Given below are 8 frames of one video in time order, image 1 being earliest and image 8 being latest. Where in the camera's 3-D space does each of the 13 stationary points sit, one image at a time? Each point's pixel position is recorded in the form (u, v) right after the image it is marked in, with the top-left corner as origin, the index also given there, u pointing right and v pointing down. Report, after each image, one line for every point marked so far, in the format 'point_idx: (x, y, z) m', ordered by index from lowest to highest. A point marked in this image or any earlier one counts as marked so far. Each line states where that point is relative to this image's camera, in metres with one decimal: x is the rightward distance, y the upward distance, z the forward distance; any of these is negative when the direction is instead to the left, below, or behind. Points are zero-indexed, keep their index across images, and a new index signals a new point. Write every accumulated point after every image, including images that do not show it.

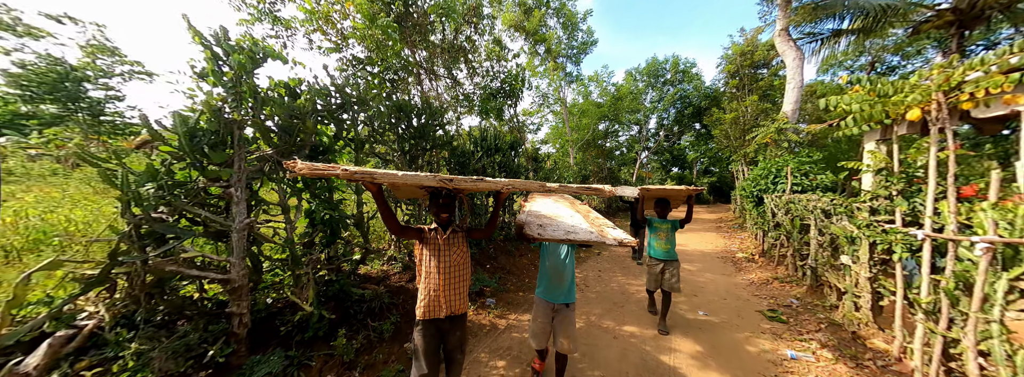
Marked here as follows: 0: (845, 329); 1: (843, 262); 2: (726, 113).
0: (+4.2, -1.8, +3.1) m
1: (+4.2, -0.9, +3.1) m
2: (+11.8, +4.1, +13.9) m
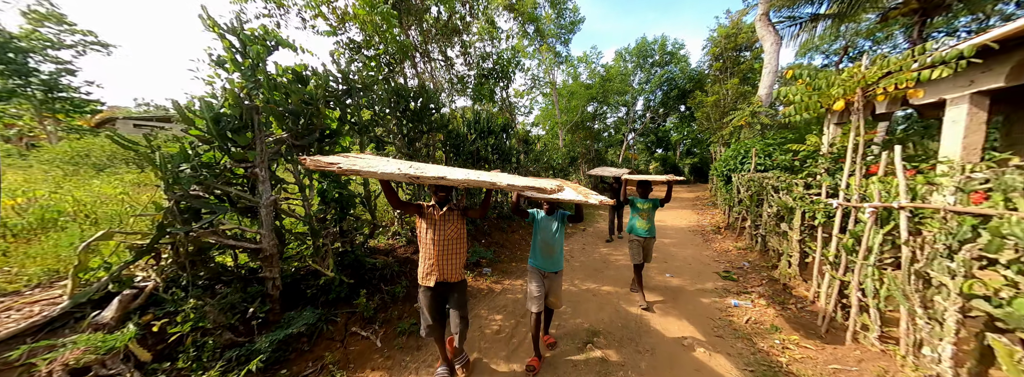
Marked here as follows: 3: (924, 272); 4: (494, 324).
0: (+4.1, -1.5, +3.9) m
1: (+4.1, -0.6, +3.8) m
2: (+11.2, +5.3, +14.4) m
3: (+3.1, -0.6, +1.9) m
4: (-0.3, -1.8, +3.5) m
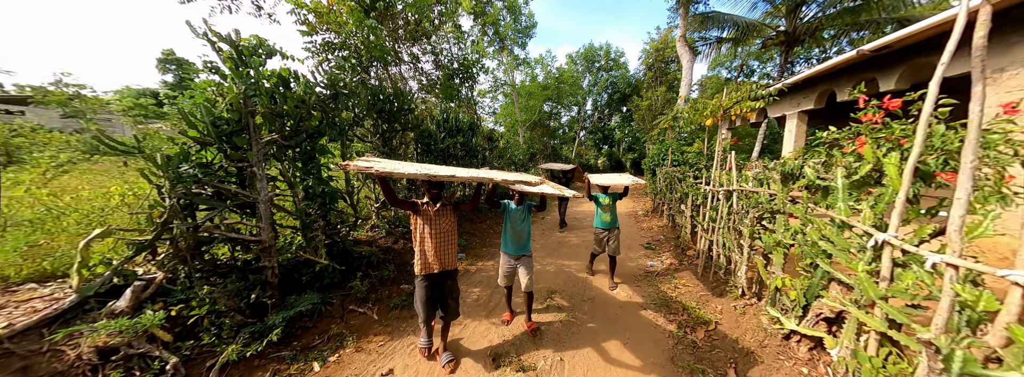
0: (+3.6, -1.3, +5.3) m
1: (+3.6, -0.4, +5.2) m
2: (+8.7, +5.8, +16.7) m
3: (+2.9, -0.5, +3.2) m
4: (-0.7, -1.8, +4.2) m
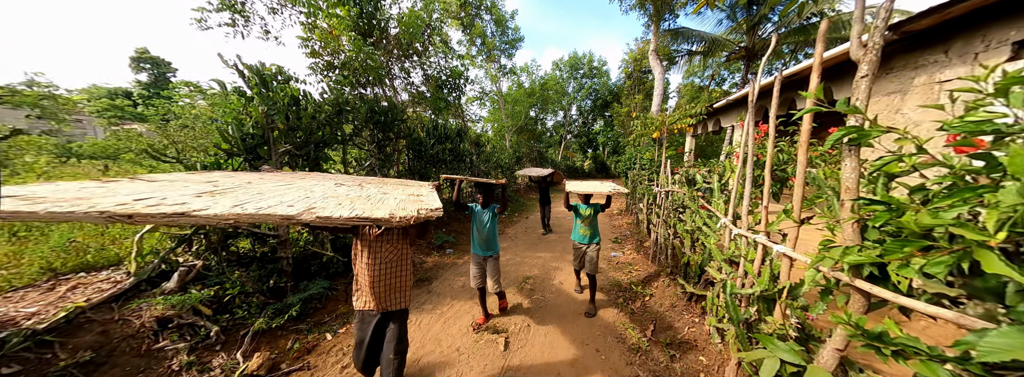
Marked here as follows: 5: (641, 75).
0: (+3.1, -1.3, +6.2) m
1: (+3.1, -0.5, +6.1) m
2: (+7.8, +5.7, +17.8) m
3: (+2.5, -0.5, +4.1) m
4: (-1.0, -1.8, +4.9) m
5: (+8.9, +7.9, +17.7) m
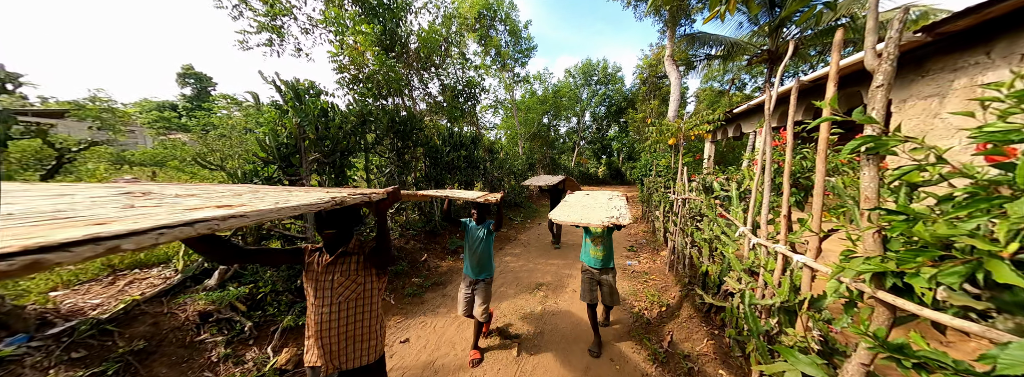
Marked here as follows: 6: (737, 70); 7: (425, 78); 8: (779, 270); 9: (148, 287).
0: (+3.4, -1.5, +6.0) m
1: (+3.5, -0.6, +6.0) m
2: (+8.8, +5.2, +17.6) m
3: (+2.8, -0.6, +4.0) m
4: (-0.8, -1.9, +5.0) m
5: (+9.9, +7.4, +17.4) m
6: (+13.5, +7.1, +15.2) m
7: (-2.5, +3.1, +7.2) m
8: (+2.0, -0.6, +1.9) m
9: (-4.6, -1.2, +3.2) m
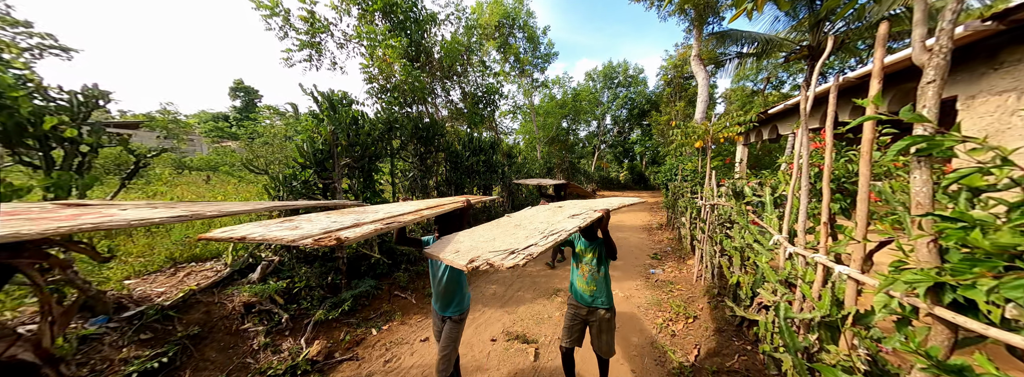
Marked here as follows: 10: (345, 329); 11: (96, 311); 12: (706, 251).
0: (+3.9, -1.6, +5.7) m
1: (+3.9, -0.7, +5.7) m
2: (+10.2, +4.9, +17.0) m
3: (+3.0, -0.7, +3.8) m
4: (-0.4, -2.0, +5.0) m
5: (+11.3, +7.0, +16.8) m
6: (+14.6, +6.7, +14.2) m
7: (-1.9, +3.0, +7.5) m
8: (+2.1, -0.6, +1.7) m
9: (-4.4, -1.3, +3.6) m
10: (-2.4, -2.0, +3.6) m
11: (-4.5, -1.3, +2.7) m
12: (+3.2, -1.0, +4.2) m
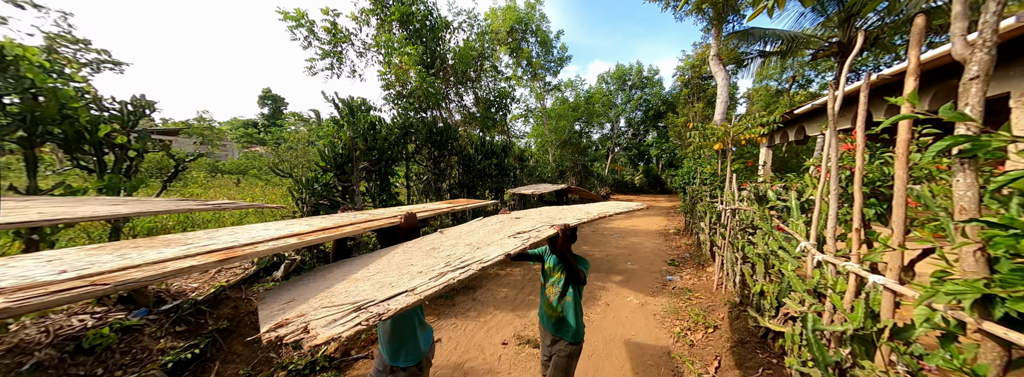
0: (+4.2, -1.7, +5.5) m
1: (+4.2, -0.8, +5.5) m
2: (+11.0, +4.6, +16.5) m
3: (+3.2, -0.8, +3.6) m
4: (-0.2, -2.1, +5.0) m
5: (+12.1, +6.8, +16.3) m
6: (+15.4, +6.5, +13.6) m
7: (-1.5, +2.9, +7.6) m
8: (+2.2, -0.7, +1.6) m
9: (-4.2, -1.3, +3.8) m
10: (-2.2, -2.0, +3.7) m
11: (-4.4, -1.3, +3.0) m
12: (+3.4, -1.1, +4.0) m
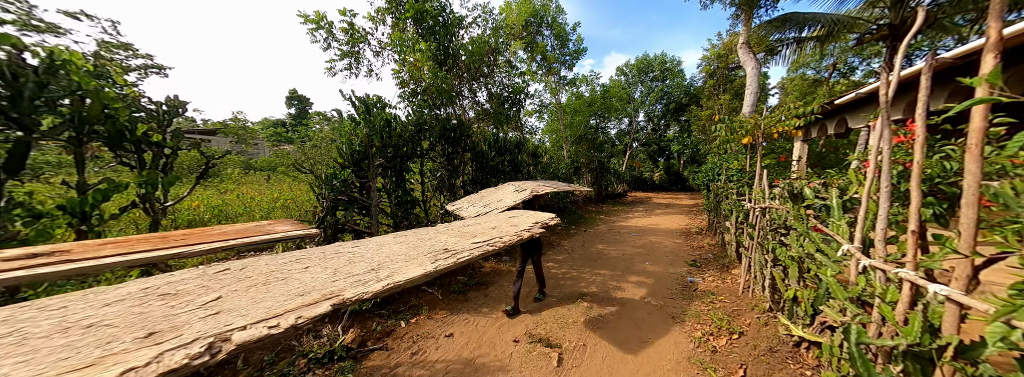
0: (+4.4, -1.6, +5.2) m
1: (+4.4, -0.8, +5.2) m
2: (+12.0, +4.8, +15.7) m
3: (+3.4, -0.7, +3.4) m
4: (+0.1, -2.0, +5.0) m
5: (+13.1, +7.0, +15.3) m
6: (+16.1, +6.6, +12.4) m
7: (-1.1, +3.0, +7.6) m
8: (+2.2, -0.6, +1.4) m
9: (-4.0, -1.2, +4.0) m
10: (-2.0, -2.0, +3.8) m
11: (-4.2, -1.3, +3.2) m
12: (+3.6, -1.1, +3.8) m
